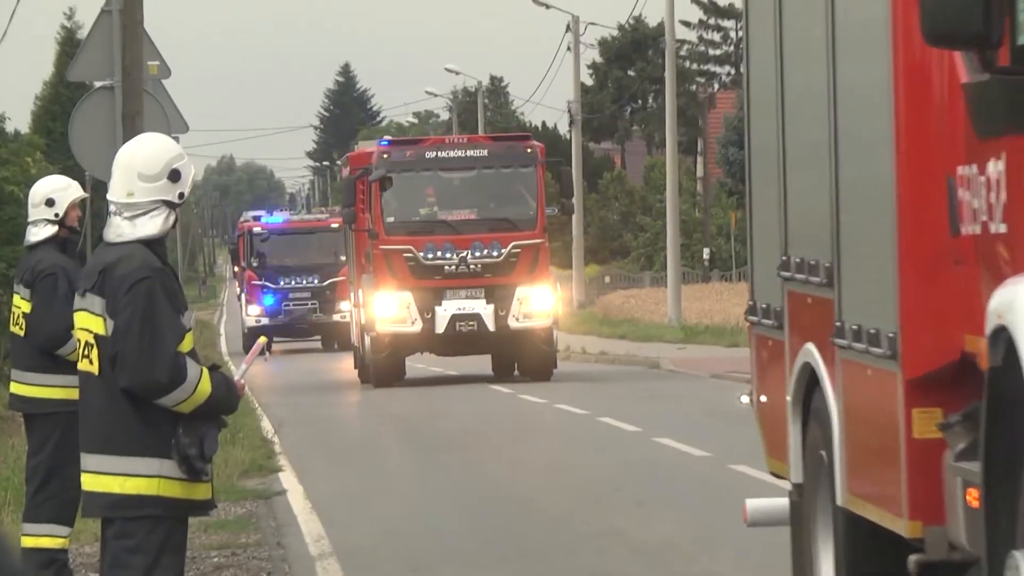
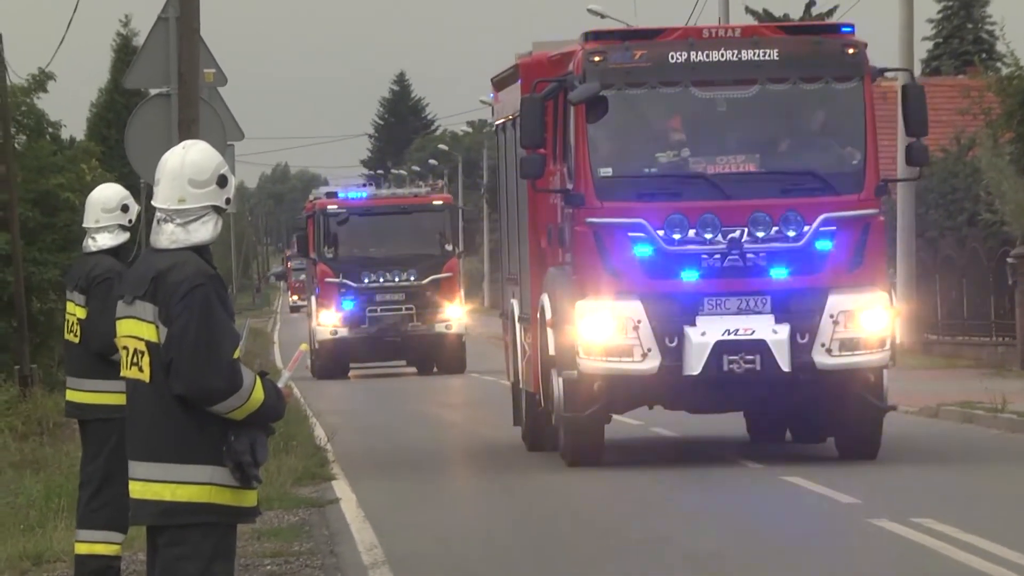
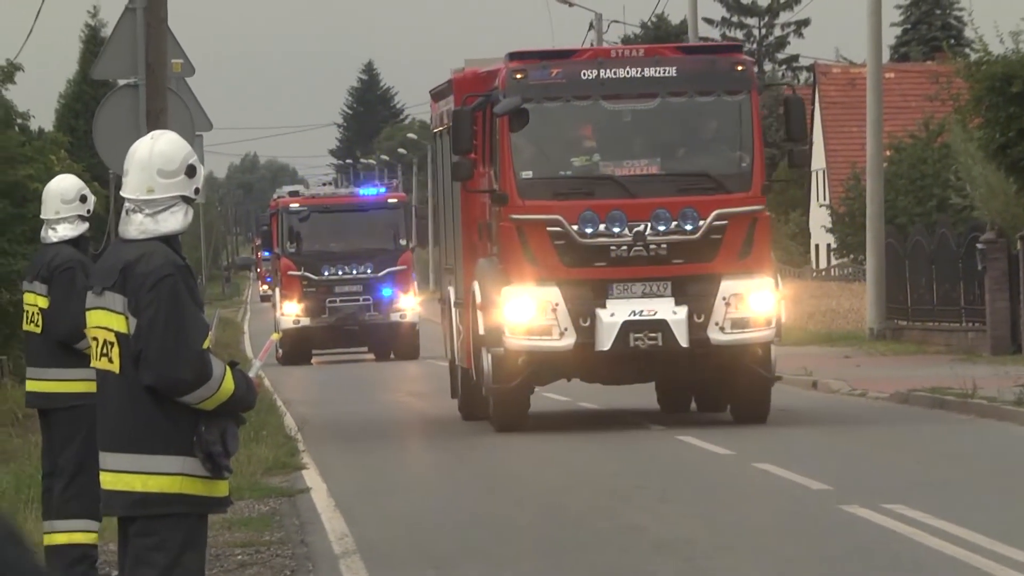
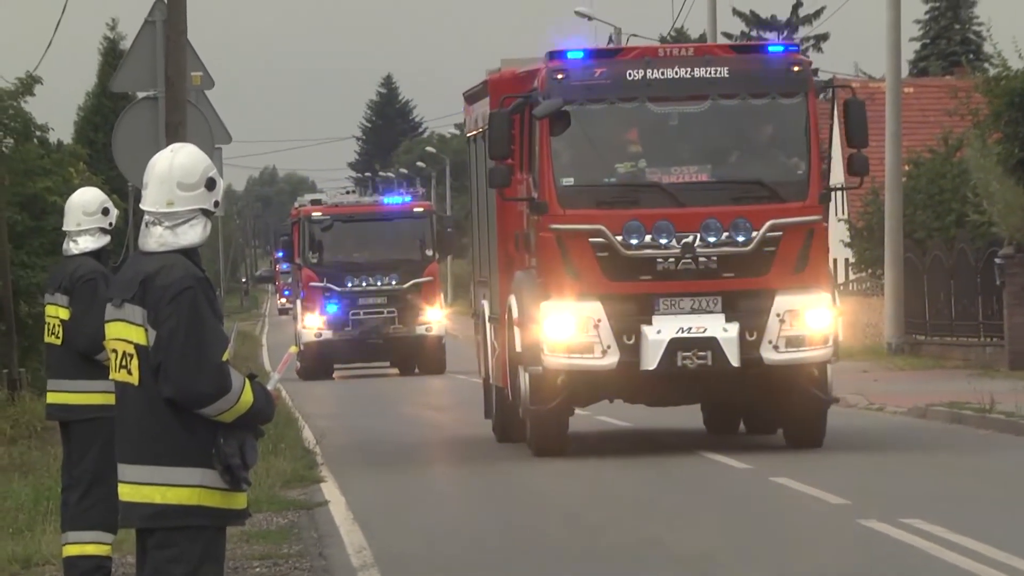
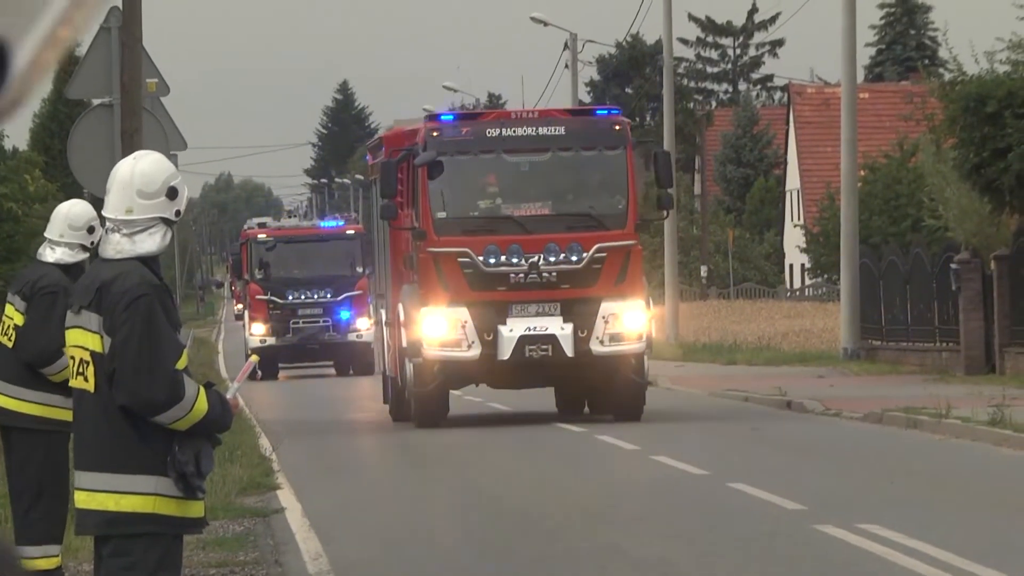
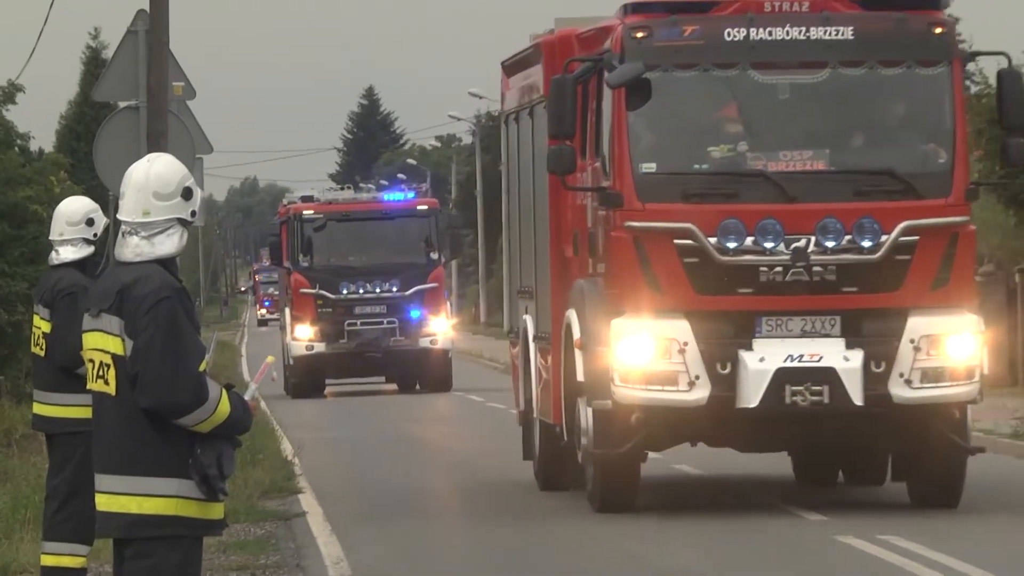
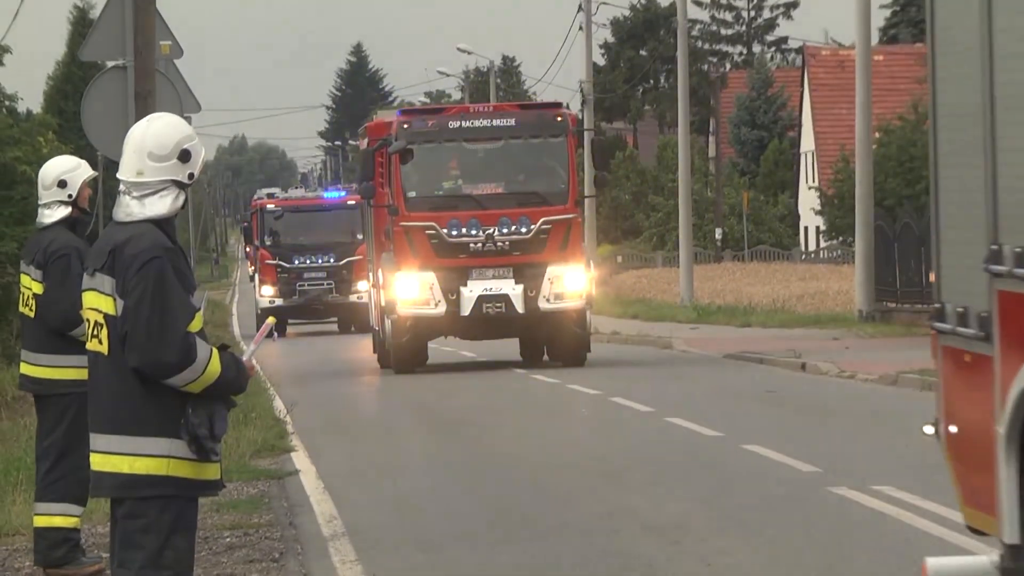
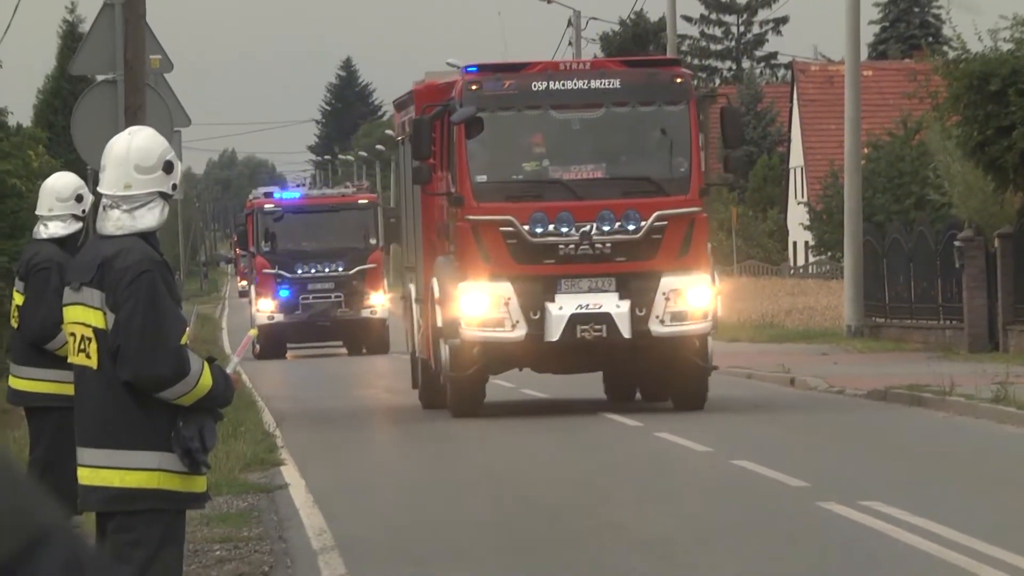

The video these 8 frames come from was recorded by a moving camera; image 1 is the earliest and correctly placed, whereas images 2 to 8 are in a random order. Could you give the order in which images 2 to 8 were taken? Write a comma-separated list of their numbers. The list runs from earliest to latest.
7, 5, 8, 3, 4, 2, 6
